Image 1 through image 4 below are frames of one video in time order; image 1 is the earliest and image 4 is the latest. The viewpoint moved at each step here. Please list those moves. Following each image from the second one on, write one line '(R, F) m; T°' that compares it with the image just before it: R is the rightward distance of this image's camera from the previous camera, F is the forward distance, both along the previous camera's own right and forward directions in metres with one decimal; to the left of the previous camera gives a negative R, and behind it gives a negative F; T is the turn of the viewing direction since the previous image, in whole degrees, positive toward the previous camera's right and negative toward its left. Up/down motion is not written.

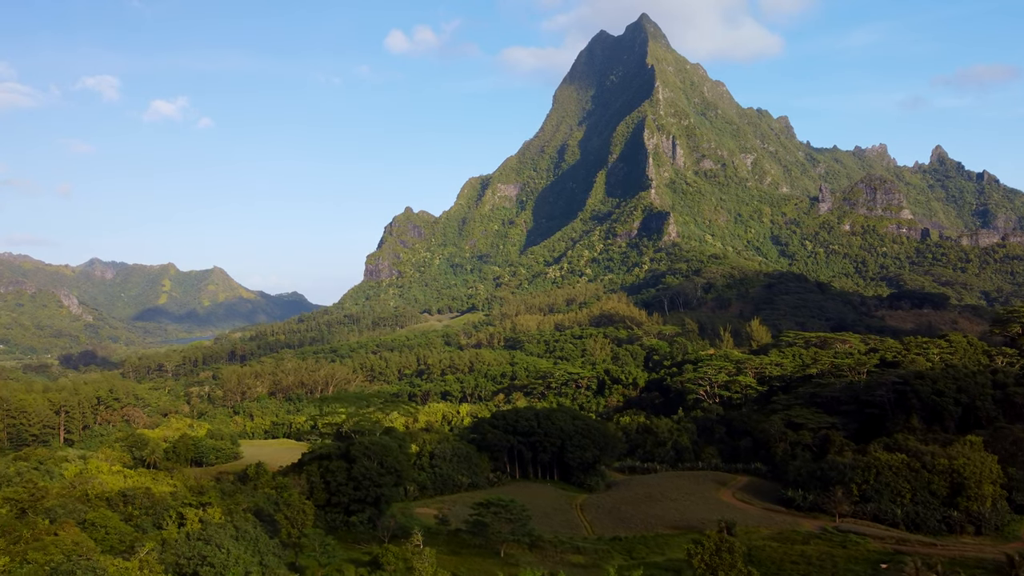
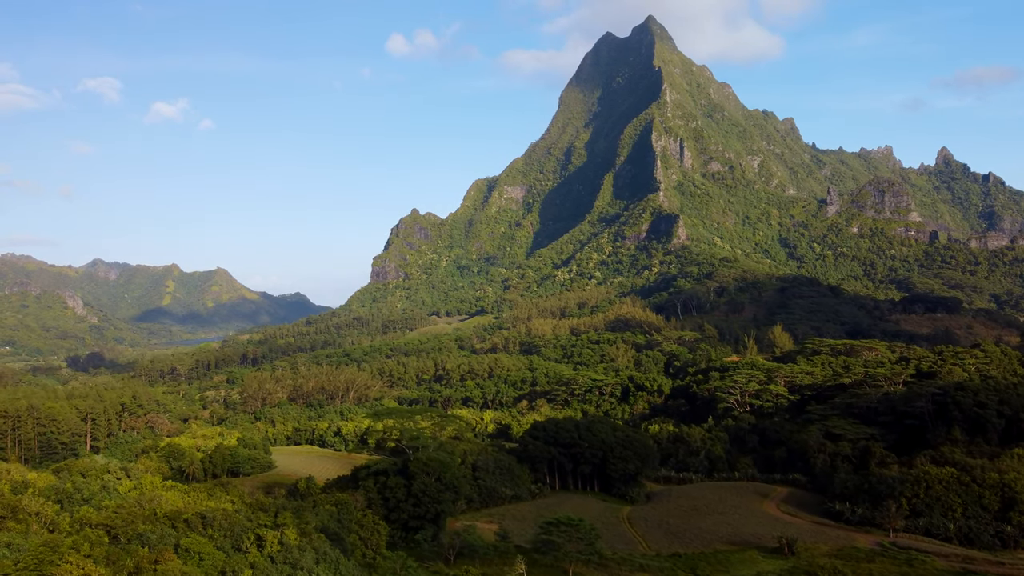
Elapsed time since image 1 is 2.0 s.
(-3.4, 0.0) m; 0°
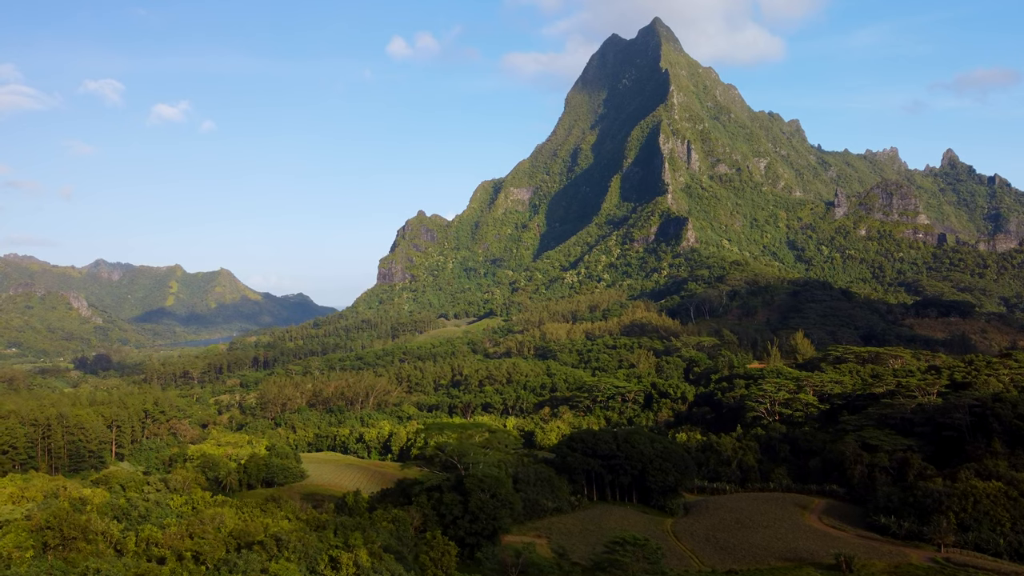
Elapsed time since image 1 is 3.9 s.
(-3.2, 0.0) m; 0°
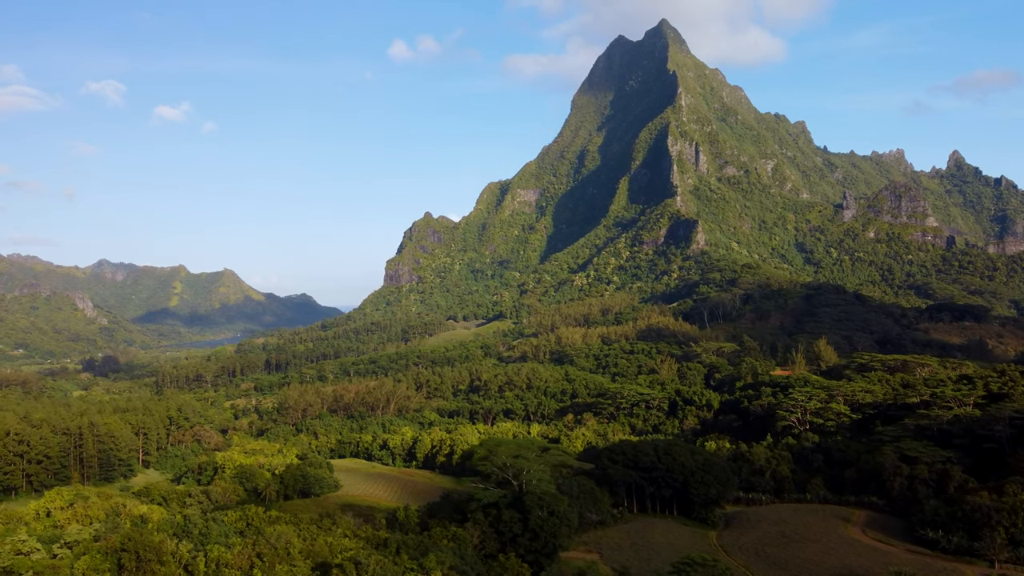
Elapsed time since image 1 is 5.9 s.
(-3.4, 0.0) m; 0°
